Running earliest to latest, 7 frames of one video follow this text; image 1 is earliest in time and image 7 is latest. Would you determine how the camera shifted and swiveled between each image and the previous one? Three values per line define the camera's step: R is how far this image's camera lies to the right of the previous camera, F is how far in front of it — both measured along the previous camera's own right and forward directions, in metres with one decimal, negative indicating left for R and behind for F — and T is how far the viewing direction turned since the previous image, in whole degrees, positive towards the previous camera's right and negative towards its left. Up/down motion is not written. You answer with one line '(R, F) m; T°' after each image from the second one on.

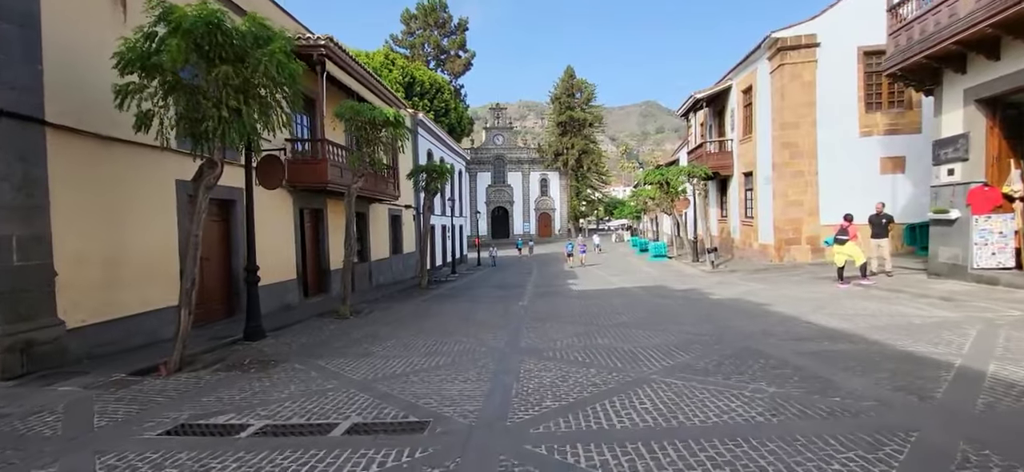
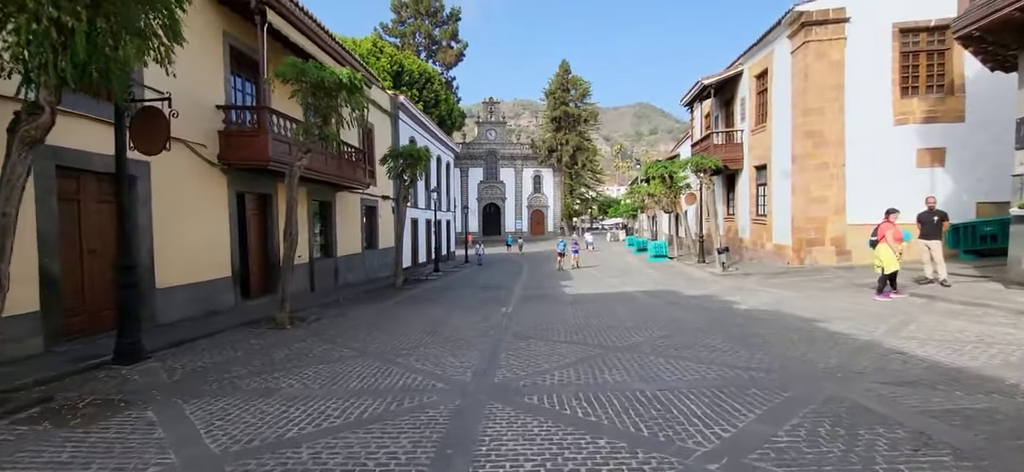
(+0.3, +2.7) m; +1°
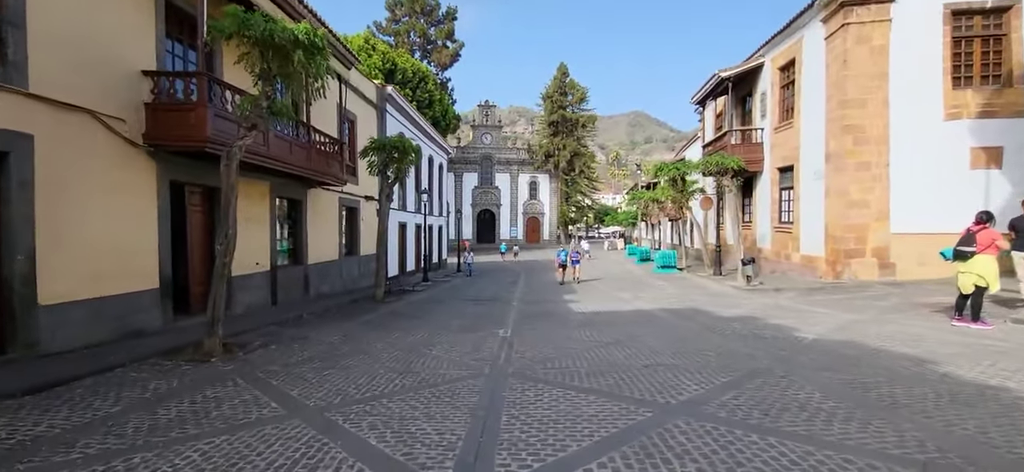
(-0.1, +2.5) m; +1°
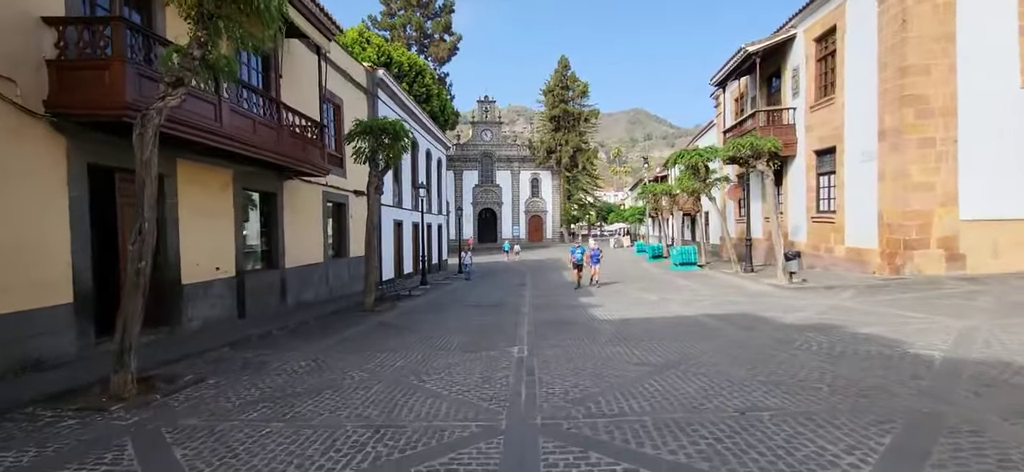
(-0.2, +2.3) m; 0°
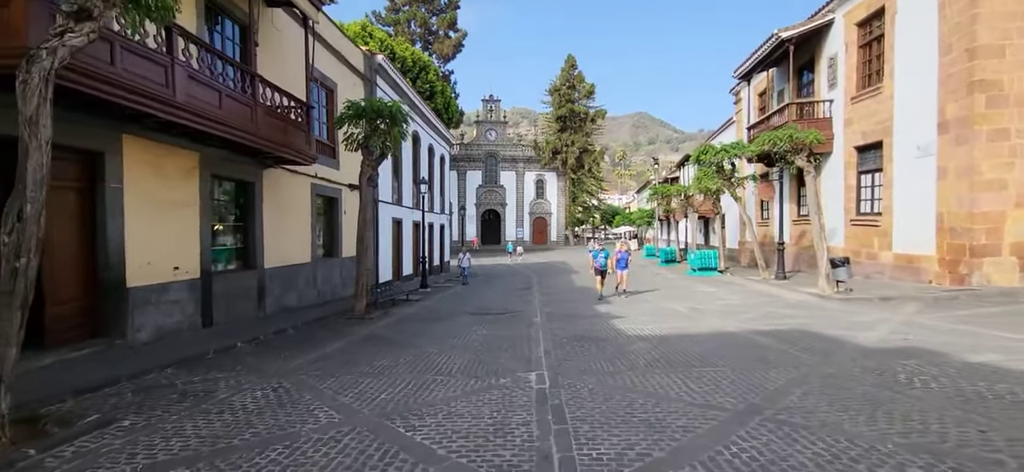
(-0.2, +1.8) m; 0°
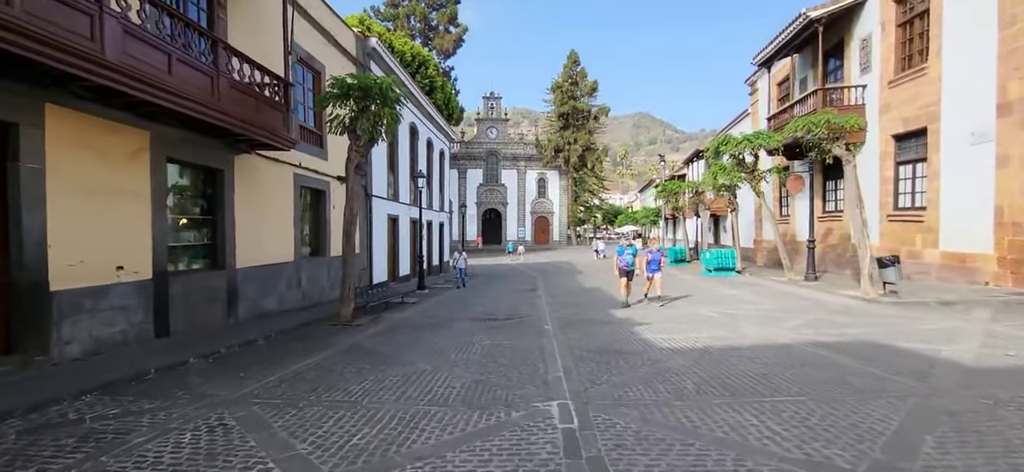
(-0.2, +1.6) m; 0°
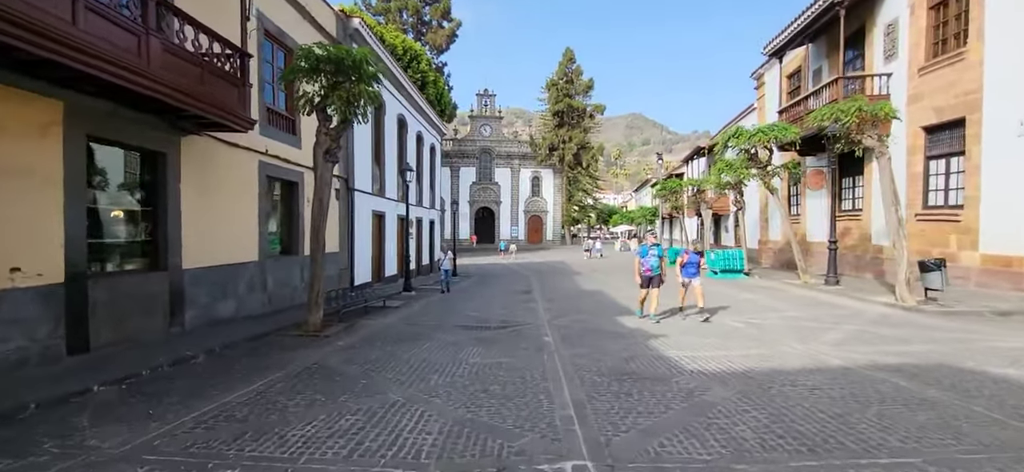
(0.0, +1.5) m; +1°
